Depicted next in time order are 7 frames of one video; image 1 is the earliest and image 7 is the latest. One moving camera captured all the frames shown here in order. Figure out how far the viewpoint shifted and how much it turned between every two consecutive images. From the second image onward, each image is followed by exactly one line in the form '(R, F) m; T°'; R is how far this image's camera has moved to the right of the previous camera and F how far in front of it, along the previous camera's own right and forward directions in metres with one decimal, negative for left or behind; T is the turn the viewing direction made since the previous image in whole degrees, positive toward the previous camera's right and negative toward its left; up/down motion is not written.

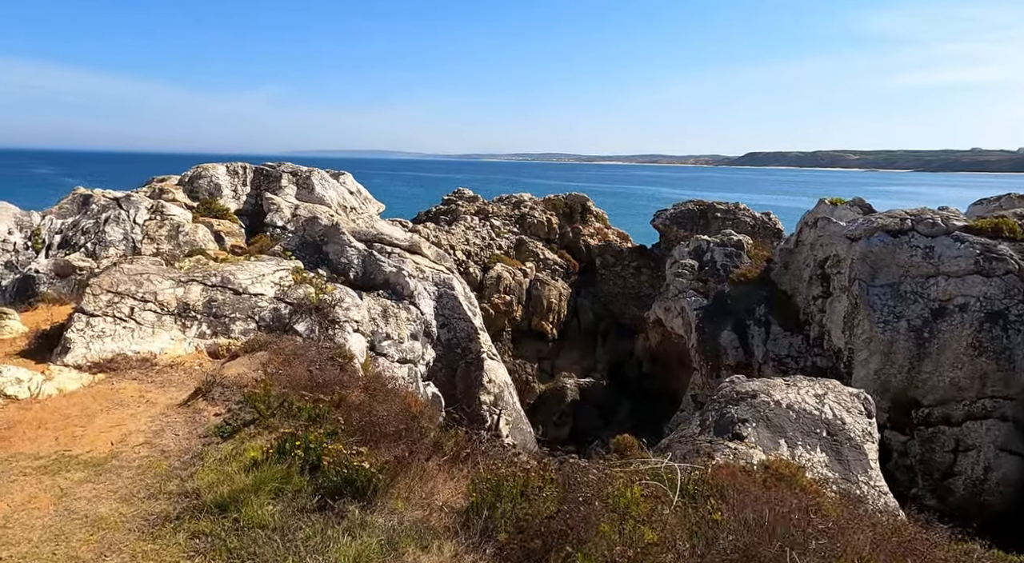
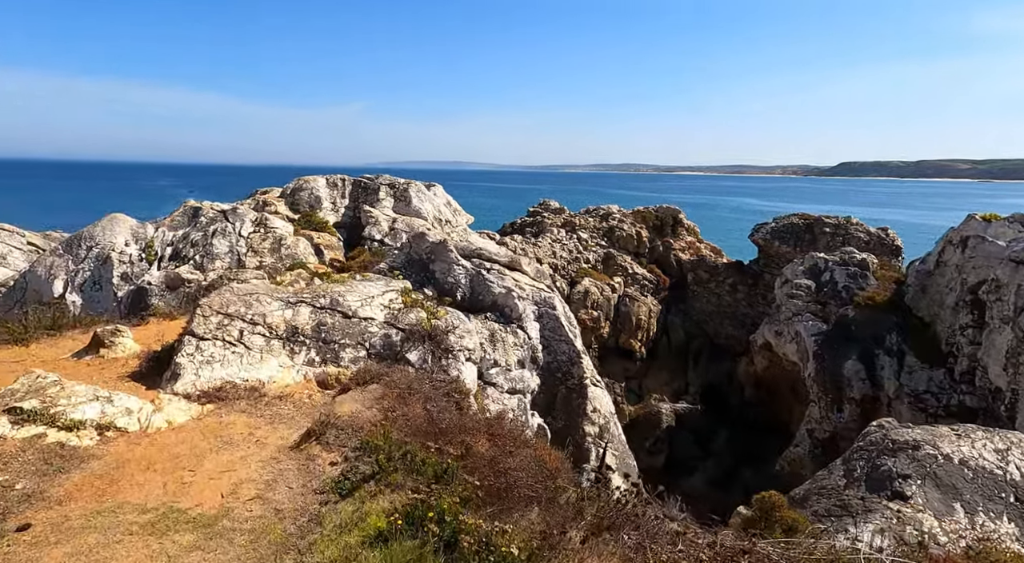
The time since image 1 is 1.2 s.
(-0.8, +1.1) m; -7°
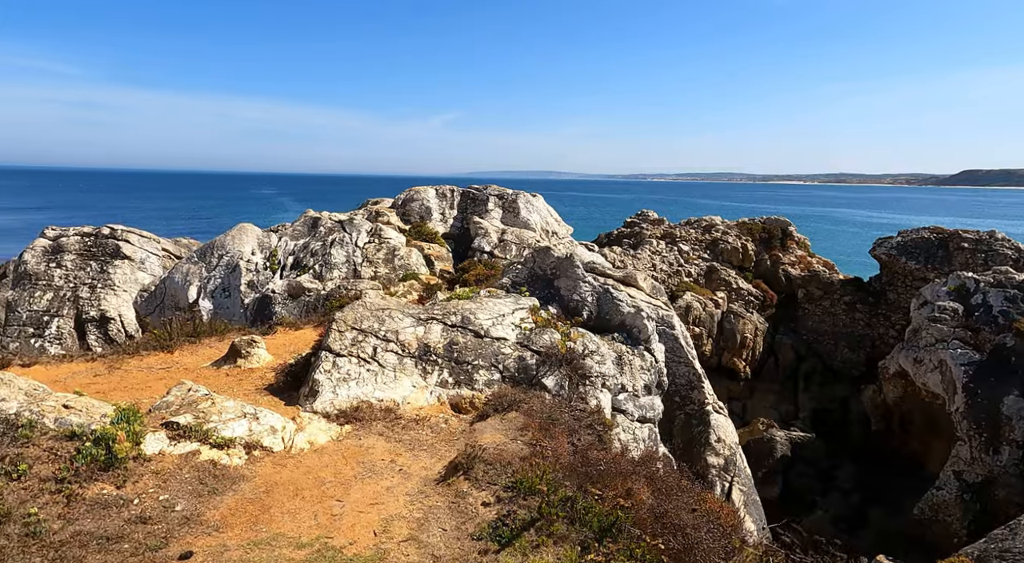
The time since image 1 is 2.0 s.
(-0.8, +0.5) m; -8°
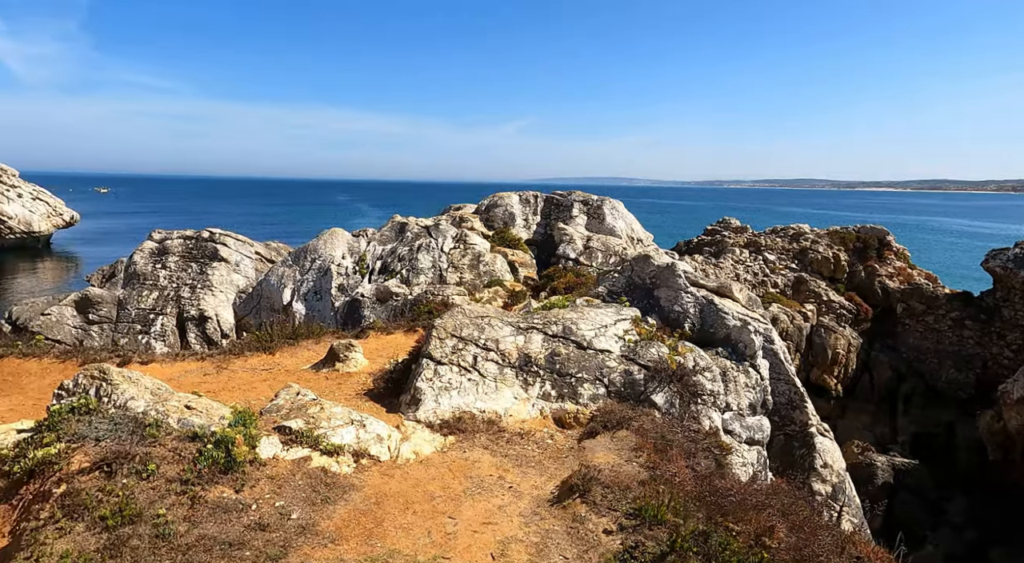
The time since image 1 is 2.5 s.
(-0.5, +0.3) m; -6°
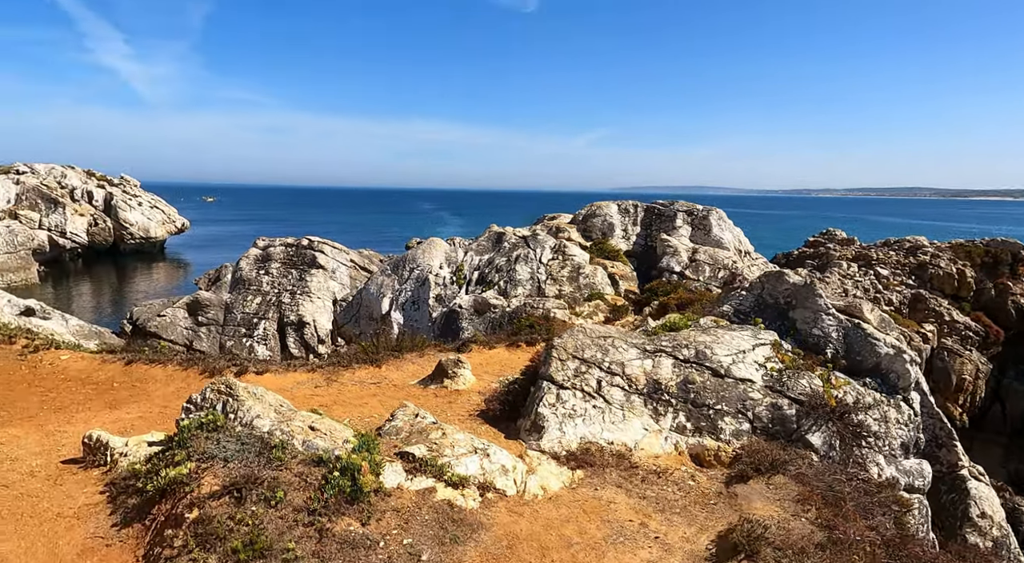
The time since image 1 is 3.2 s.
(-0.7, +0.6) m; -7°
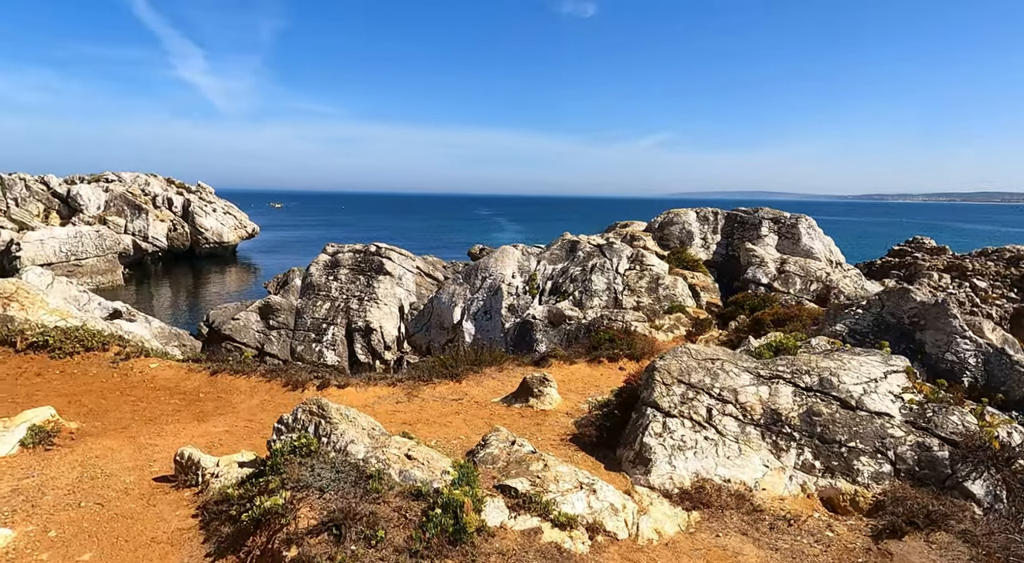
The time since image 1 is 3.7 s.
(-0.6, +0.6) m; -5°
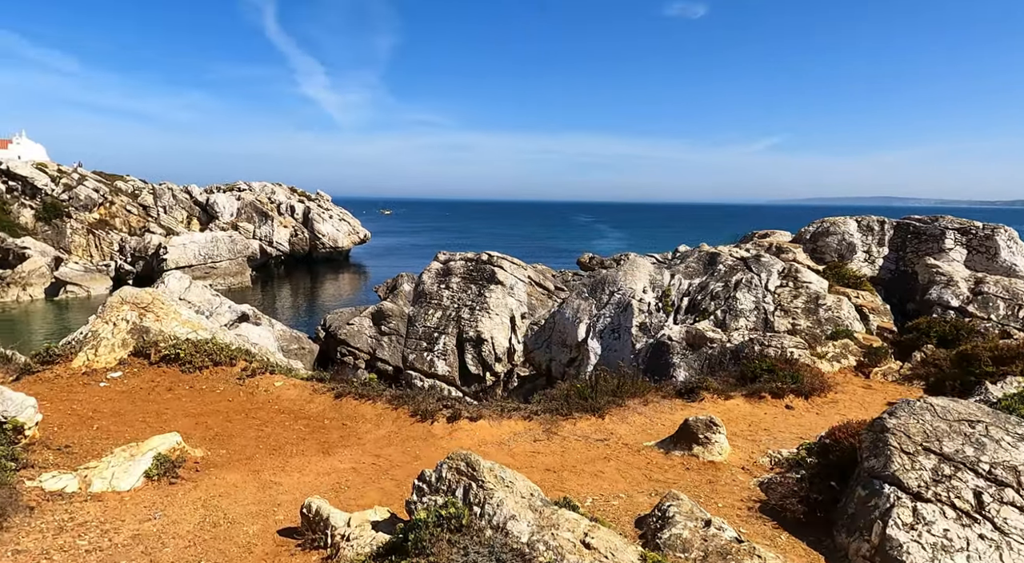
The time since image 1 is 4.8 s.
(-1.0, +1.7) m; -9°
